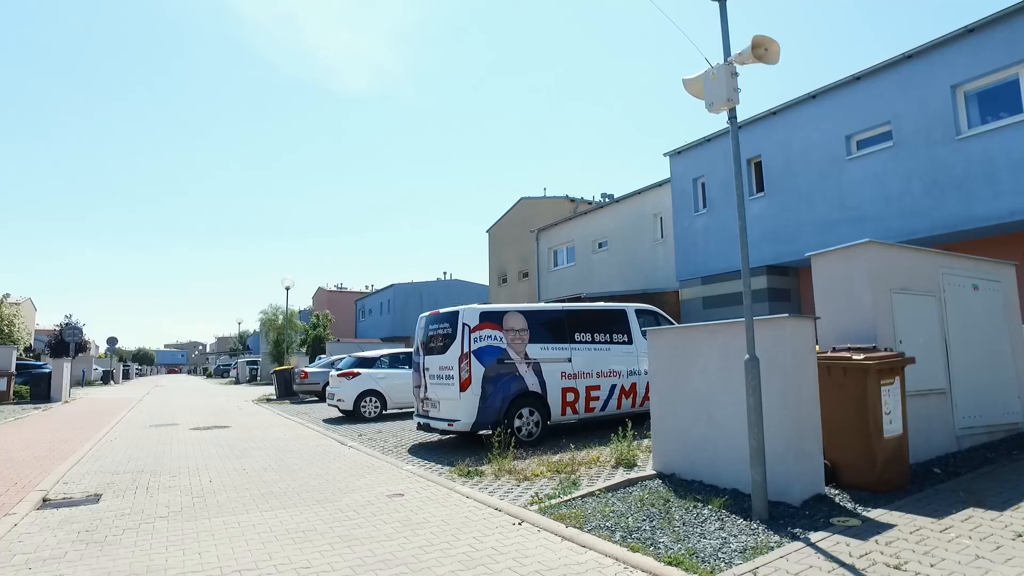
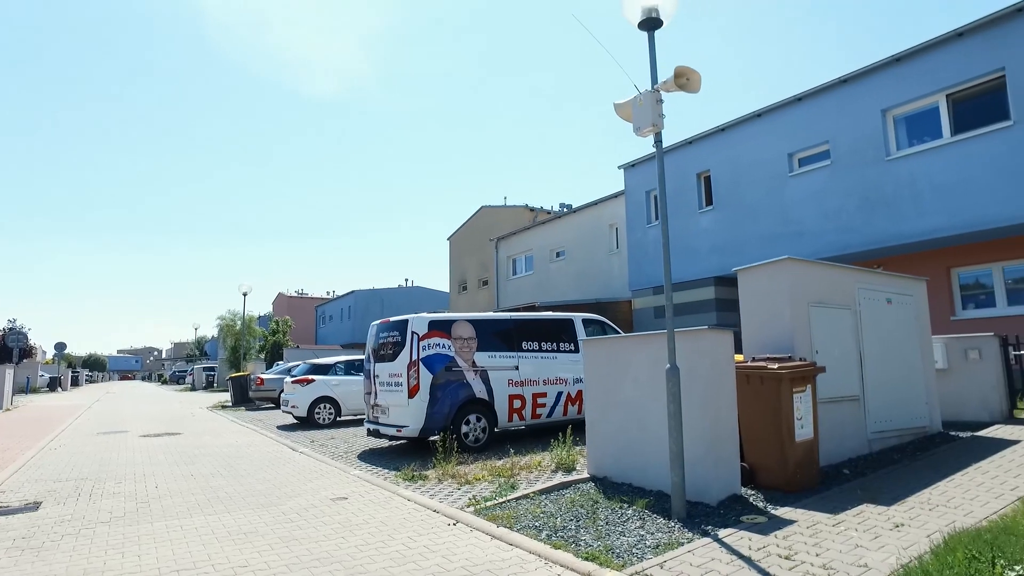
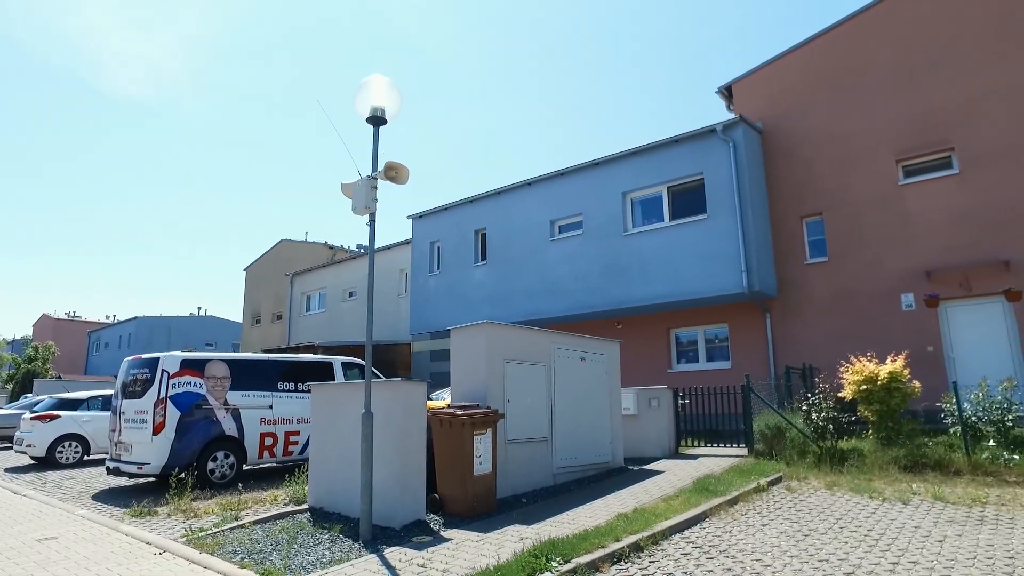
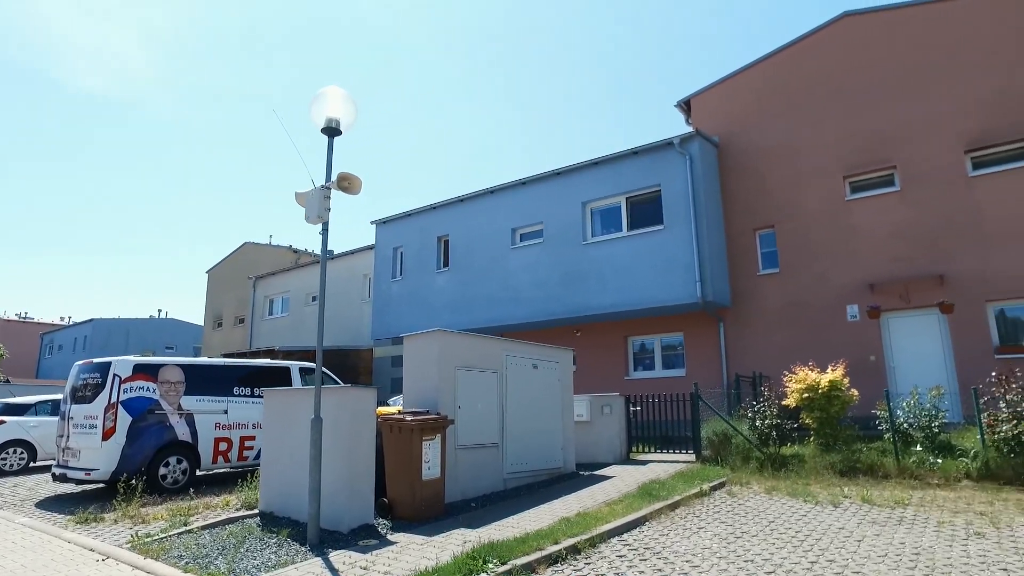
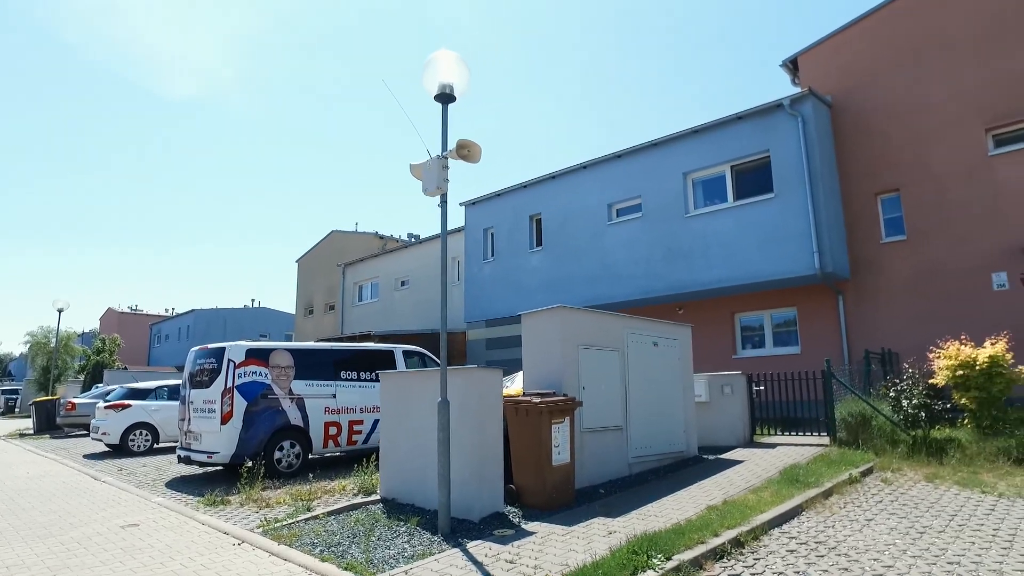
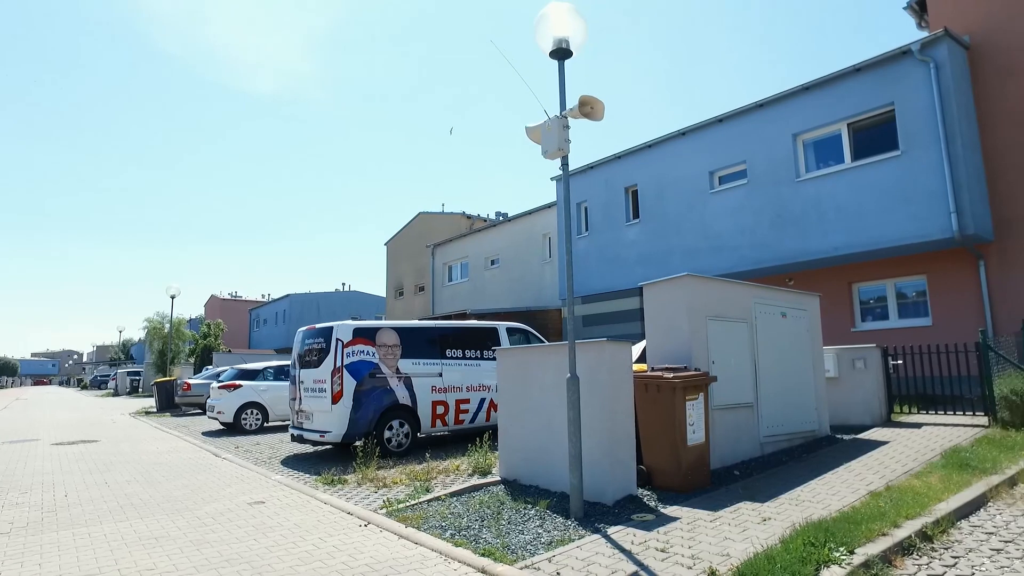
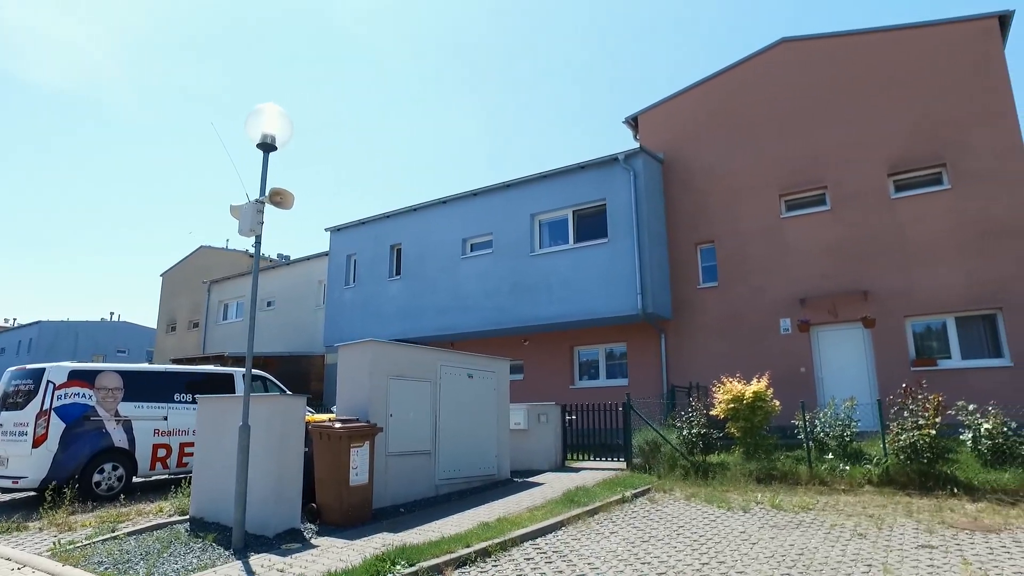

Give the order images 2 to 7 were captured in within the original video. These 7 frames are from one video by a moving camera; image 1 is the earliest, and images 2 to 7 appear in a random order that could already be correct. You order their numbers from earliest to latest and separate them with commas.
2, 6, 5, 3, 4, 7
